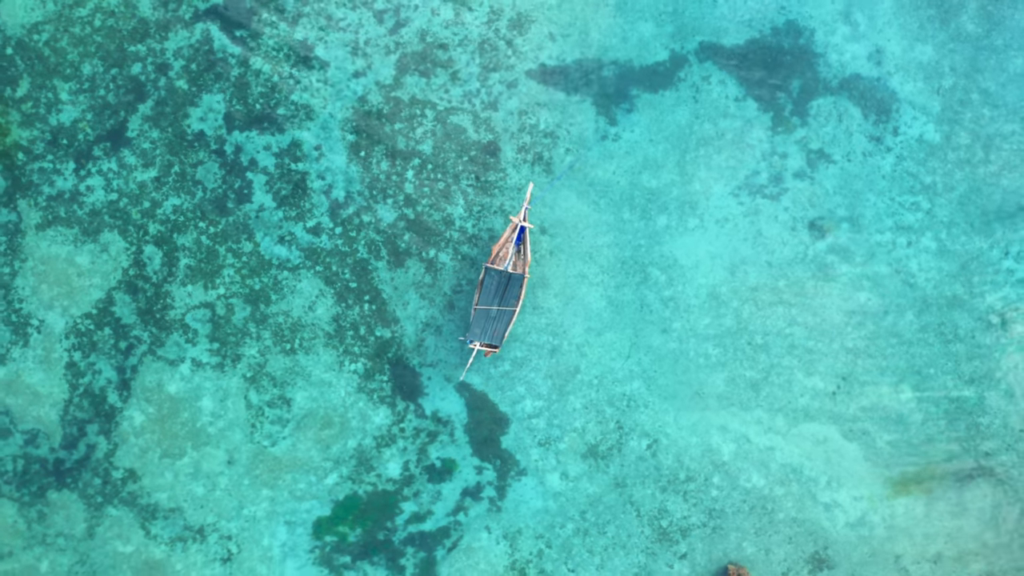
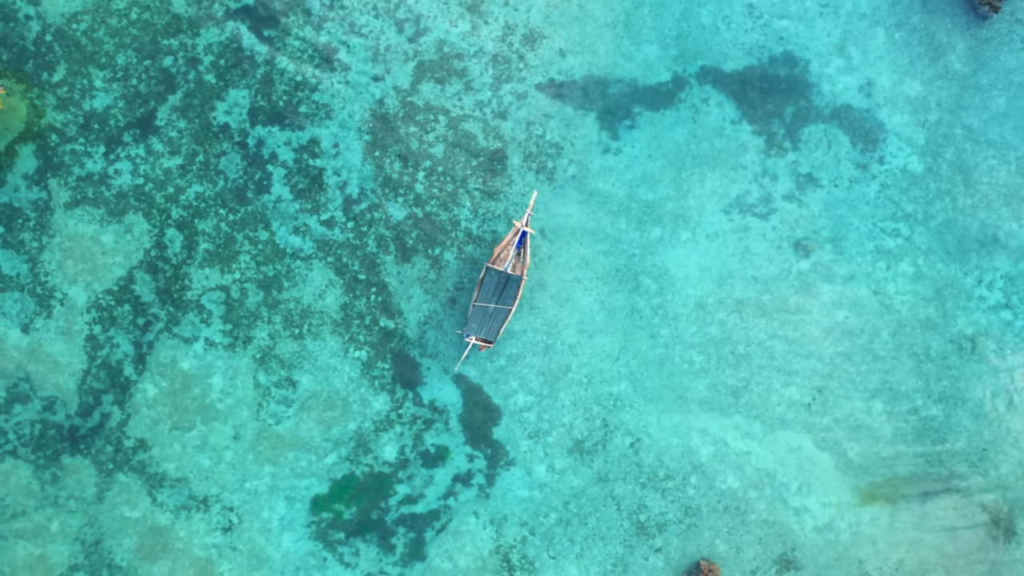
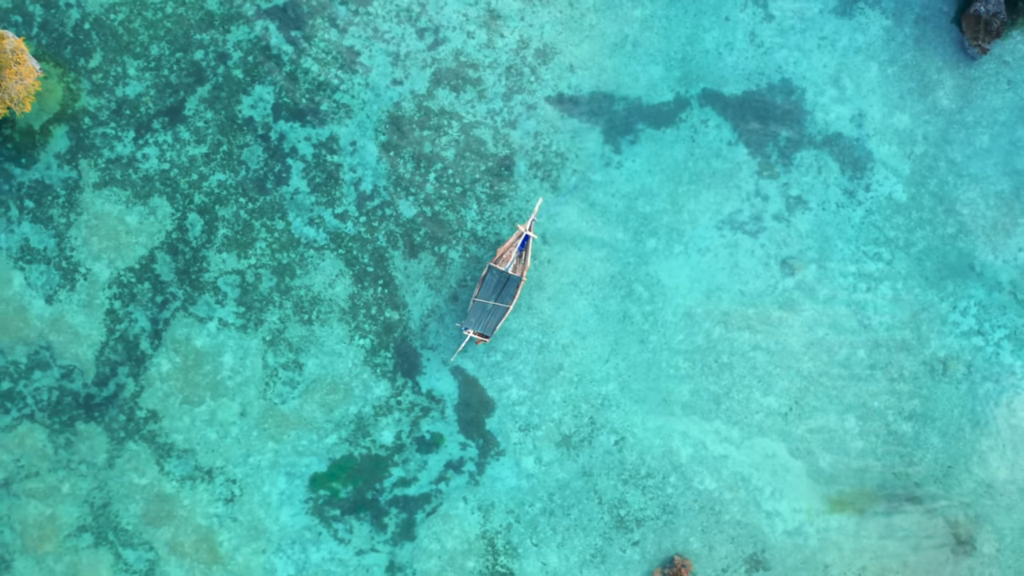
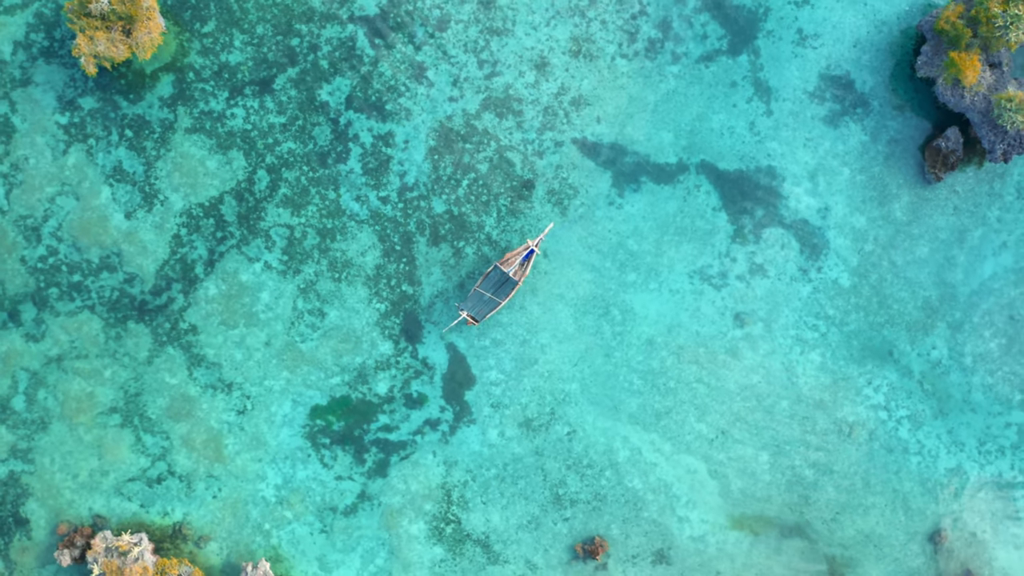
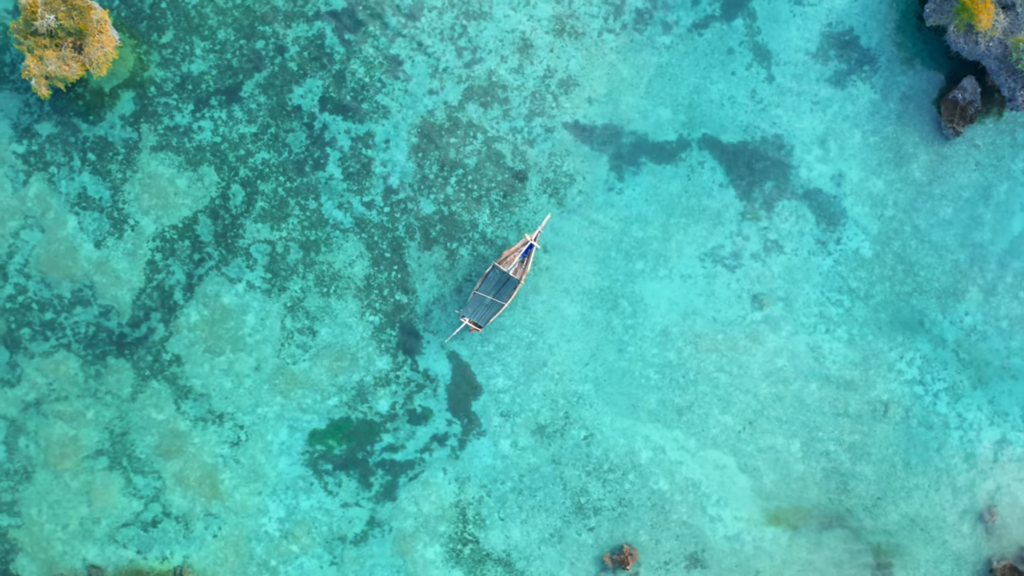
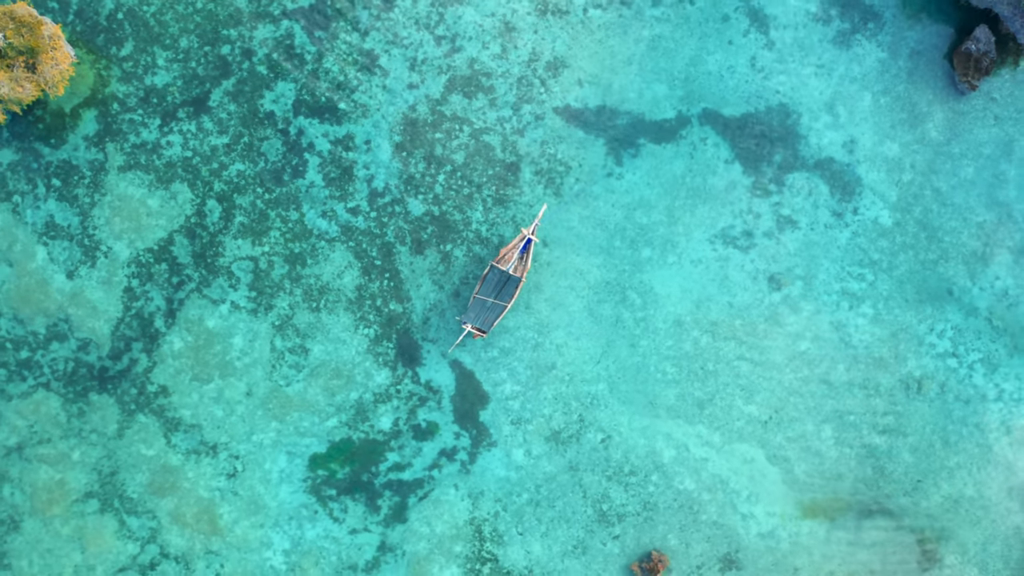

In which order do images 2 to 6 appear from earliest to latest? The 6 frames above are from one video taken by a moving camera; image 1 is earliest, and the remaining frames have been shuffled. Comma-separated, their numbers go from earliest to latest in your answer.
2, 3, 6, 5, 4
